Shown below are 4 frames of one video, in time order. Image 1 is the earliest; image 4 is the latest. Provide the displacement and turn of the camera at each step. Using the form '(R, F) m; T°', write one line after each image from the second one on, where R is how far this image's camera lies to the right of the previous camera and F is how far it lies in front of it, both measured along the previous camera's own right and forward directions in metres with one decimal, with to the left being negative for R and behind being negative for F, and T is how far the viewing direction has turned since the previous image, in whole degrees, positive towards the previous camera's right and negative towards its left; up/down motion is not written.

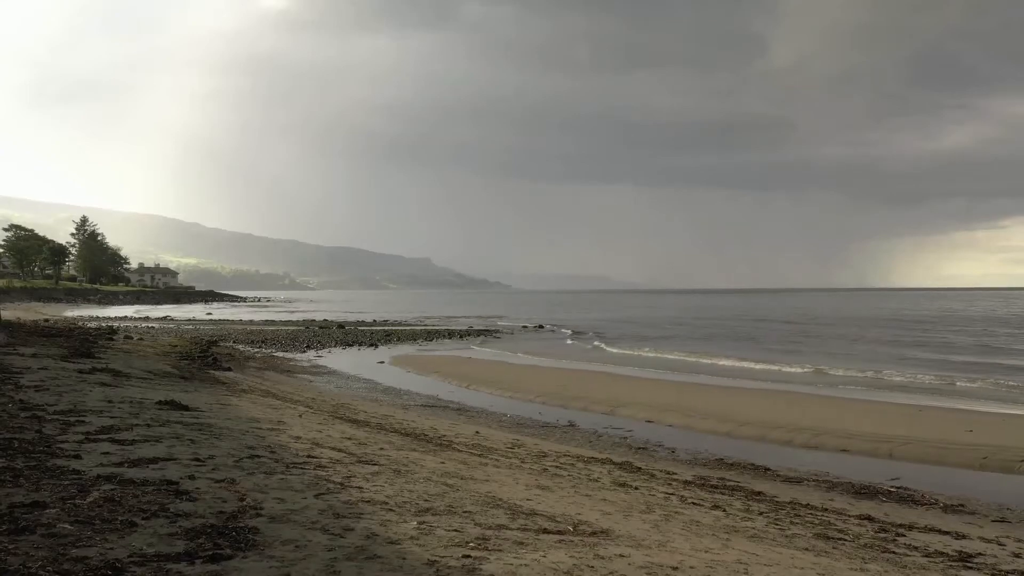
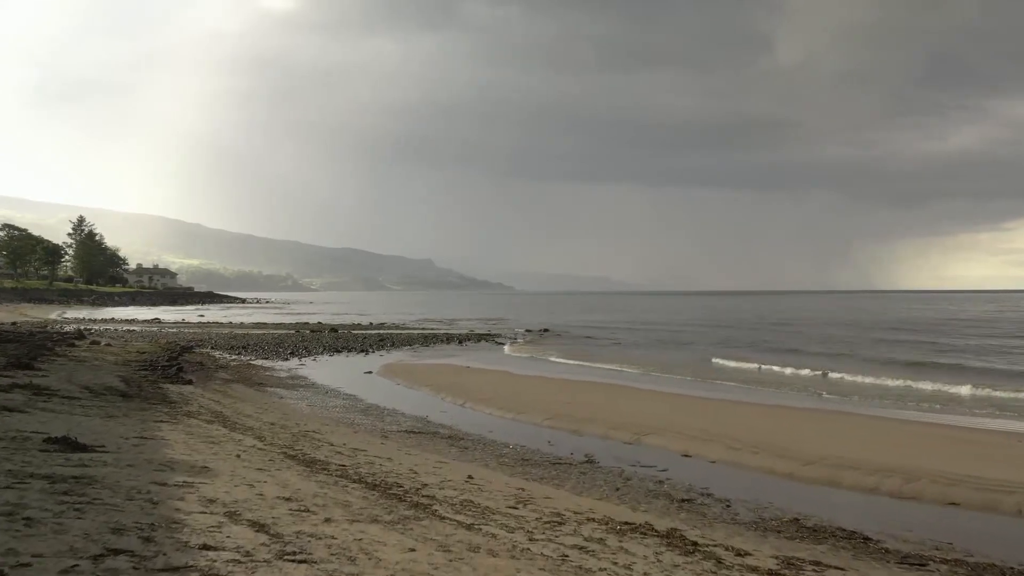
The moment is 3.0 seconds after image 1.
(0.0, +2.8) m; 0°
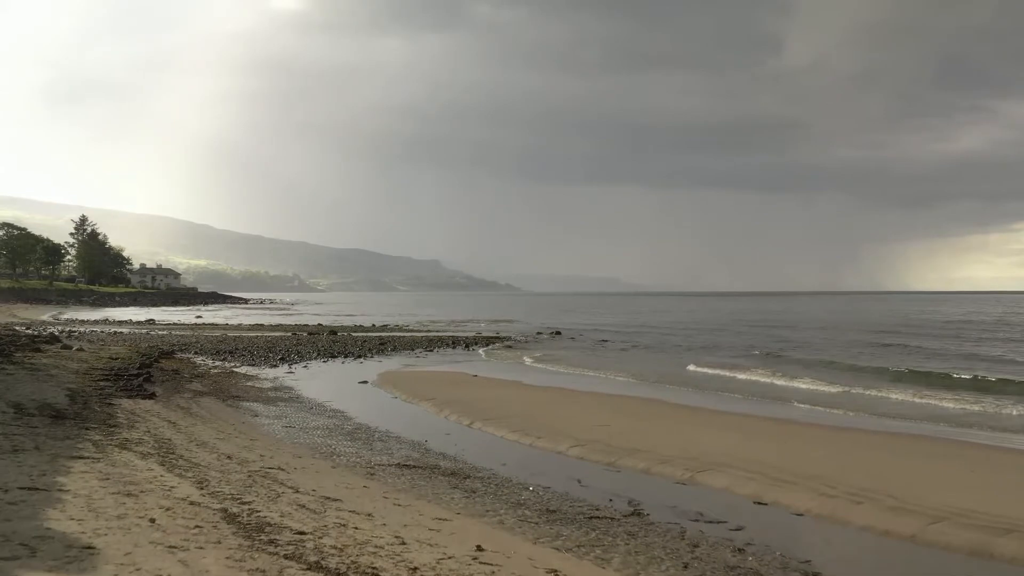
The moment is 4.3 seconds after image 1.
(-0.3, +2.7) m; -1°
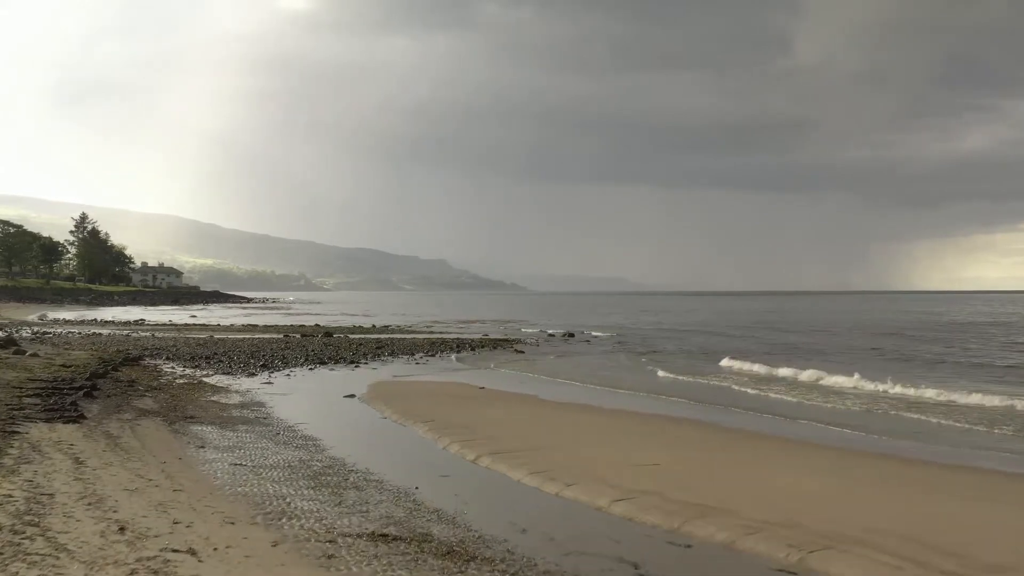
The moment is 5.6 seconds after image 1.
(-0.2, +3.2) m; -1°
